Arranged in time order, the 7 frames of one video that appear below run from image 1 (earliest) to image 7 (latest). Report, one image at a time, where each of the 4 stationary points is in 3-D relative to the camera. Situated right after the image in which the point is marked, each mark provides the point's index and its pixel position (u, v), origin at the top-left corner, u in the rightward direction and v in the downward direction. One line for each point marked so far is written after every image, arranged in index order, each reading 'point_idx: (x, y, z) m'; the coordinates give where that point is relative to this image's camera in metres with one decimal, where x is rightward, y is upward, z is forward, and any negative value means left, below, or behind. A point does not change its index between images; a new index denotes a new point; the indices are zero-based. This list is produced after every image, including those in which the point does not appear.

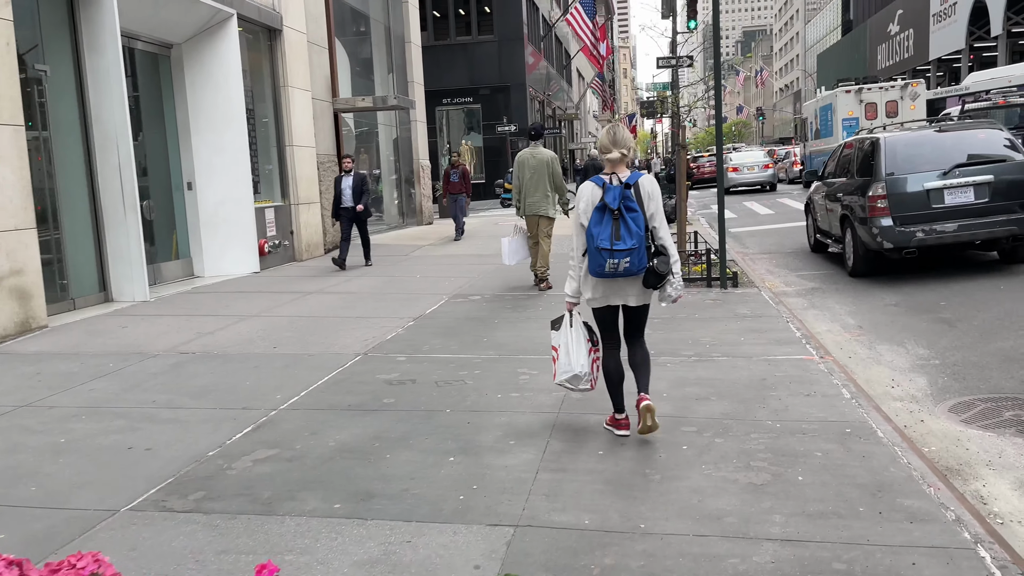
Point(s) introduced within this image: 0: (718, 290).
0: (+2.2, 0.0, +8.7) m
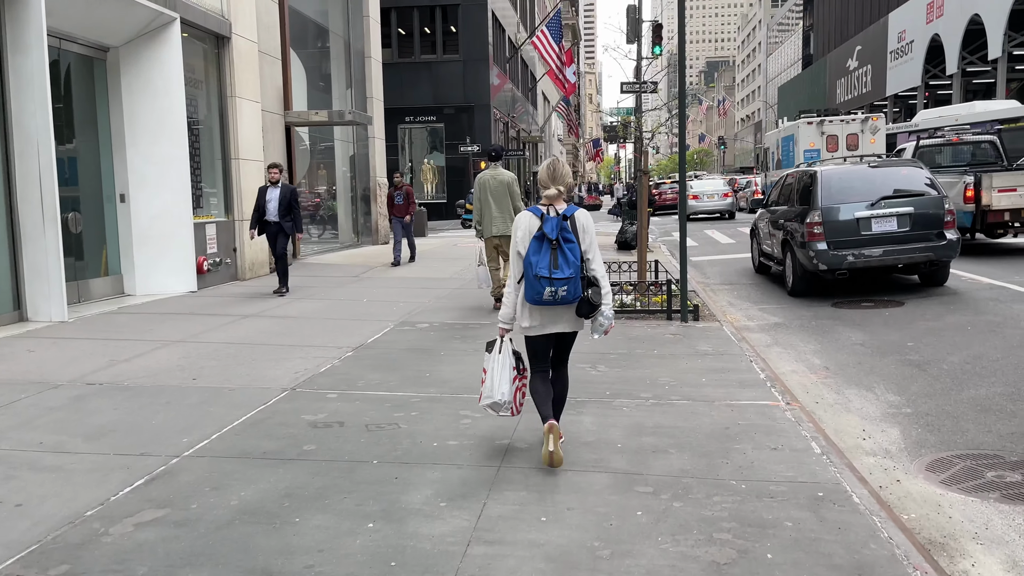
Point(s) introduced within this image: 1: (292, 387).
0: (+1.7, -0.4, +8.3) m
1: (-1.5, -0.7, +5.7) m
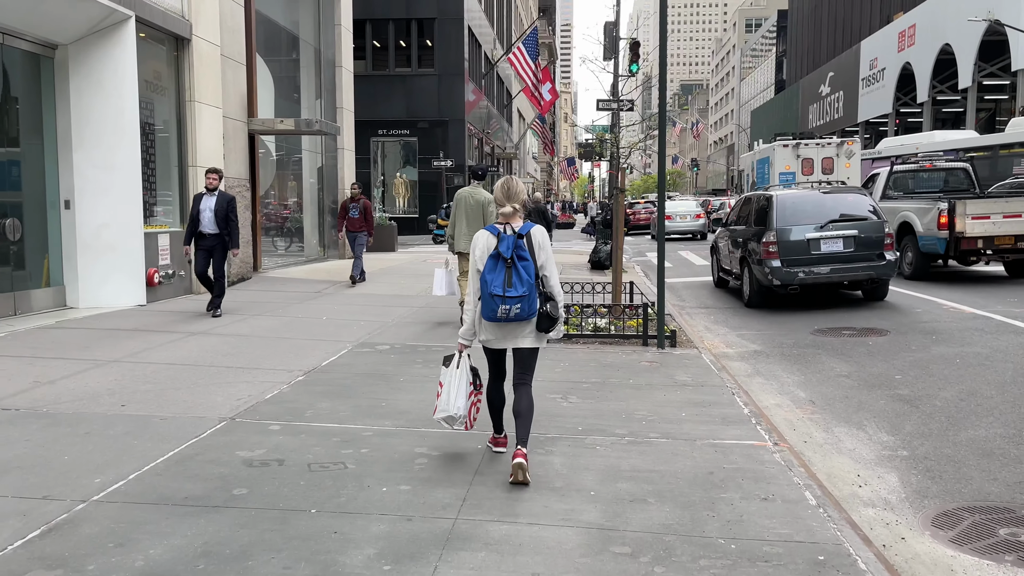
0: (+1.4, -0.6, +7.9) m
1: (-1.8, -0.8, +5.2) m
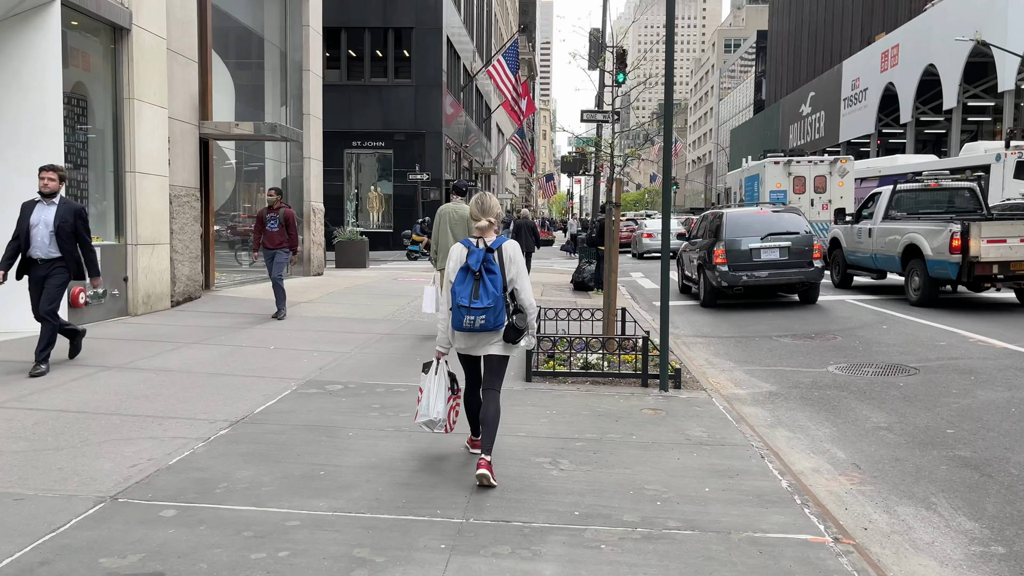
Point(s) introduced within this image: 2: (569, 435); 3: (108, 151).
0: (+1.2, -0.9, +6.7) m
1: (-1.9, -1.0, +3.9) m
2: (+0.4, -0.9, +5.3) m
3: (-5.0, +1.7, +10.2) m
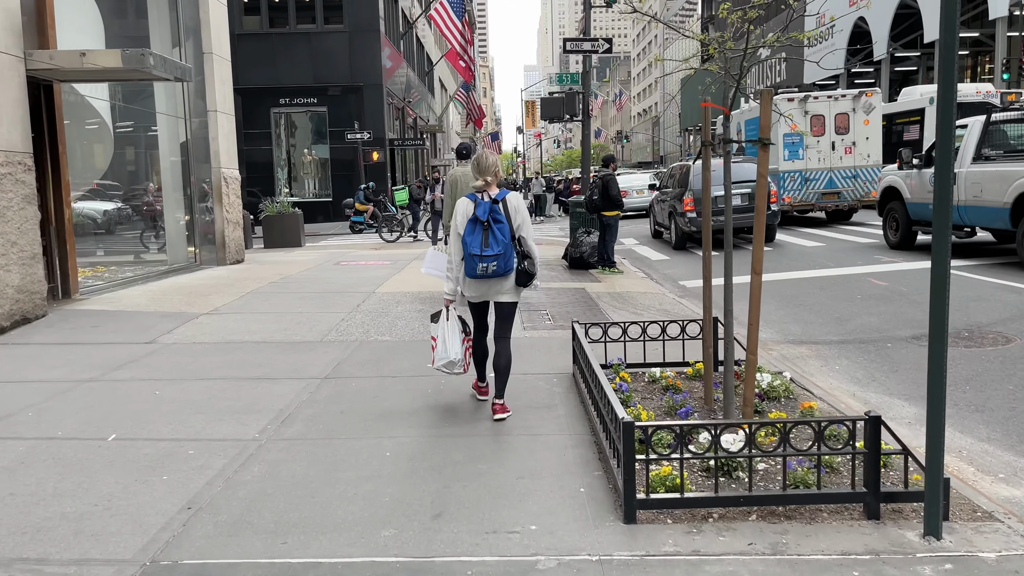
0: (+1.5, -1.0, +3.1) m
1: (-1.3, -1.4, +0.1) m
2: (+0.8, -1.1, +1.6) m
3: (-5.0, +1.5, +6.1) m
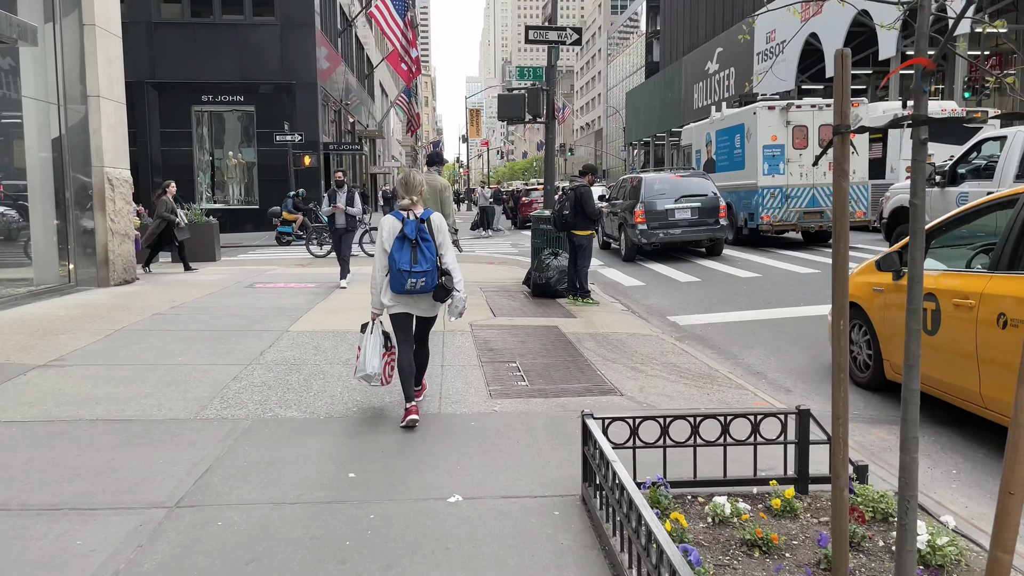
0: (+1.6, -1.3, +1.0) m
1: (-1.0, -1.6, -2.2) m
2: (+1.0, -1.4, -0.5) m
3: (-5.1, +1.2, +3.5) m
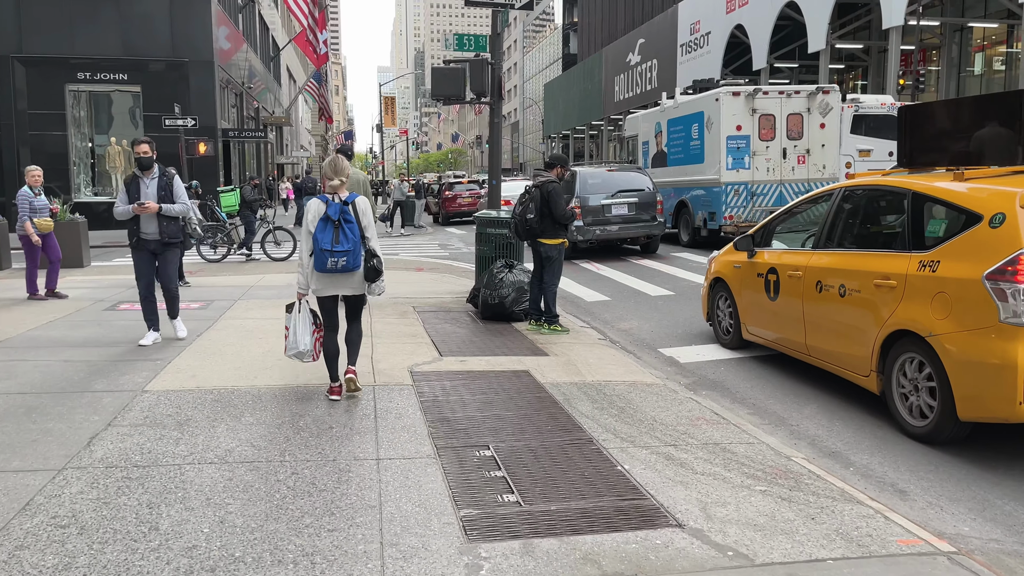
0: (+2.1, -1.6, -1.1) m
1: (-0.2, -1.9, -4.5) m
2: (+1.6, -1.7, -2.7) m
3: (-4.9, +0.9, +0.7) m
